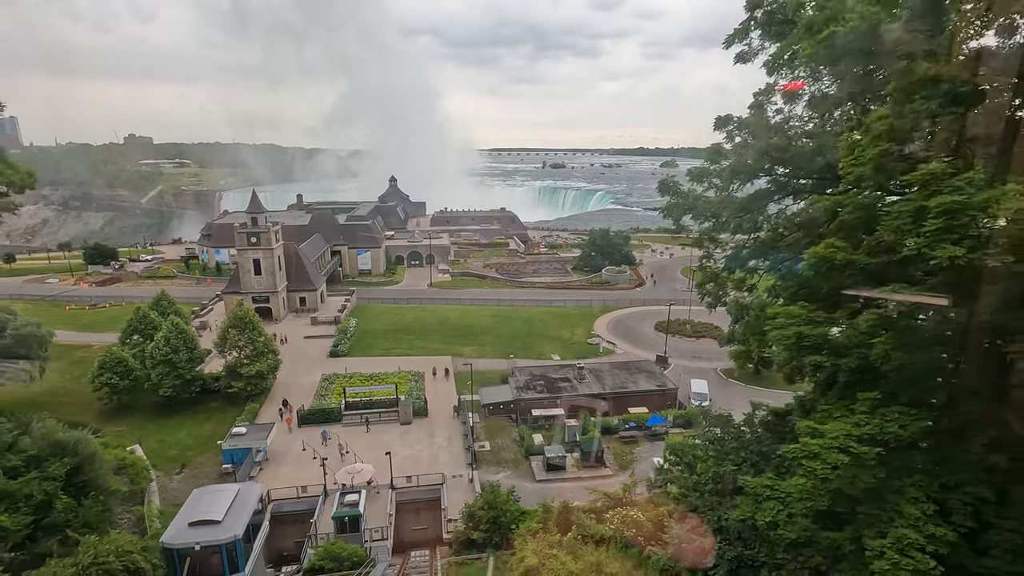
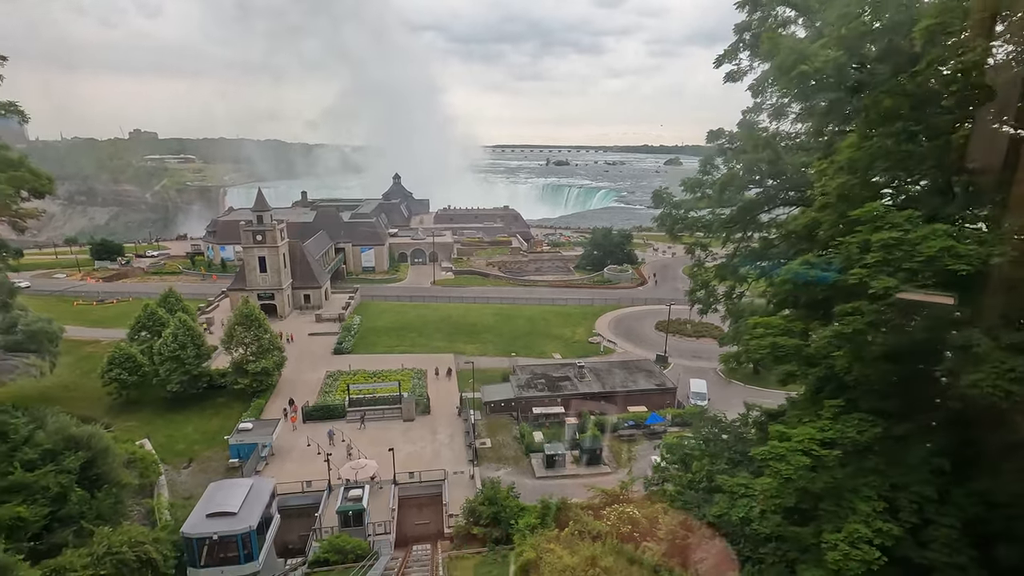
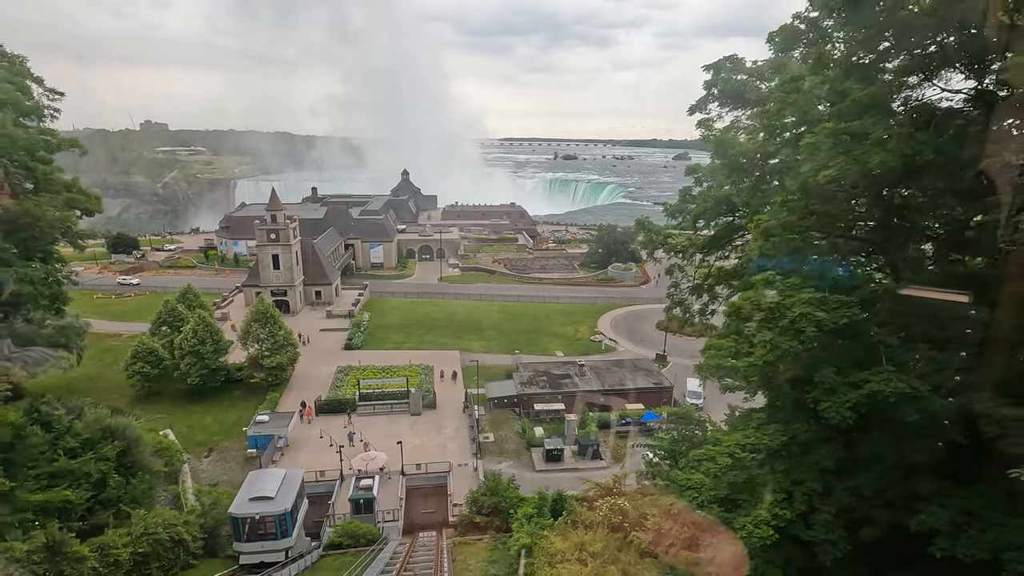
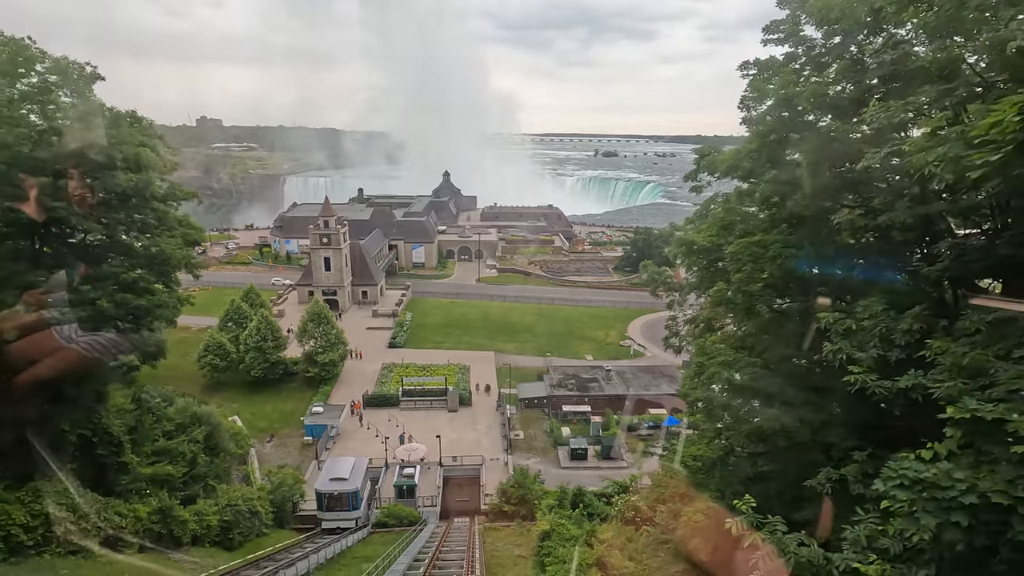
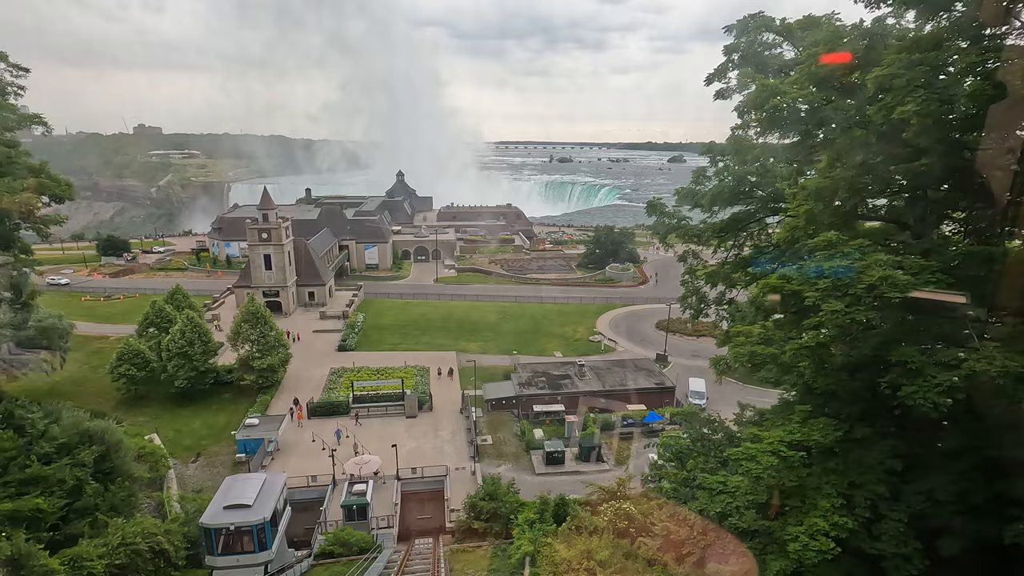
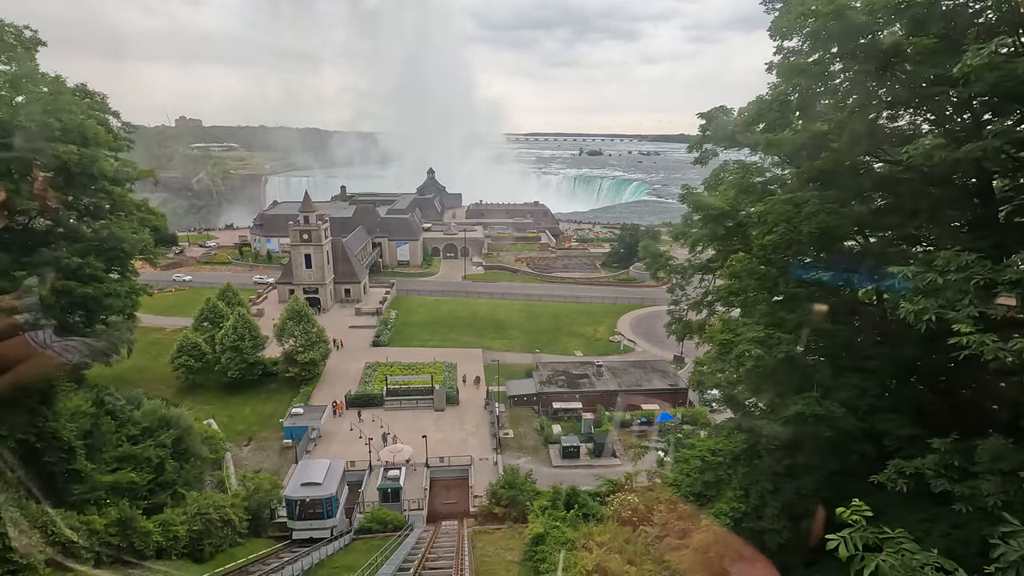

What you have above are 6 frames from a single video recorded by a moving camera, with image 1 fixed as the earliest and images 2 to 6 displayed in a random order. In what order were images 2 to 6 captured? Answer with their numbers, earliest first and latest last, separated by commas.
2, 5, 3, 6, 4
